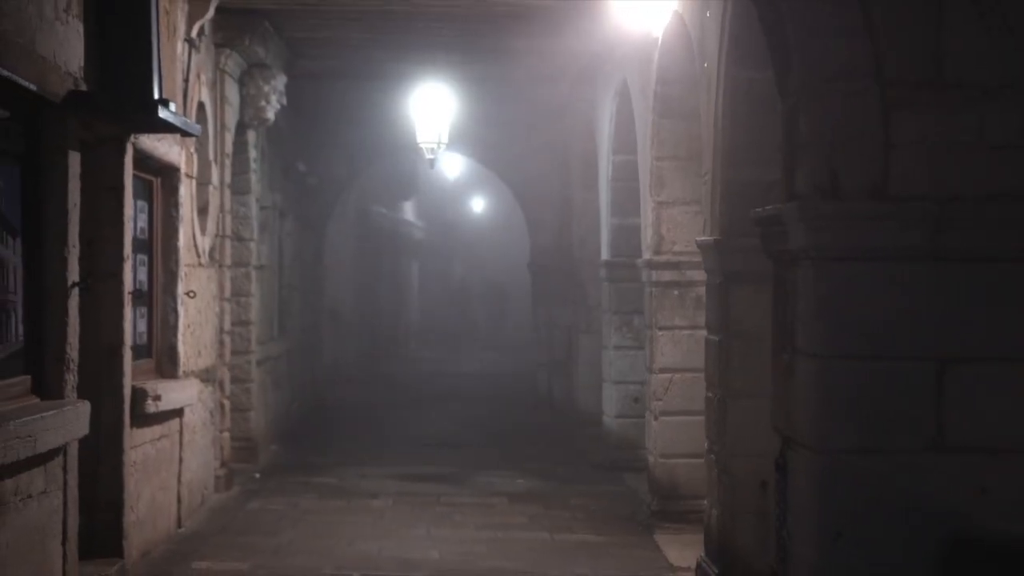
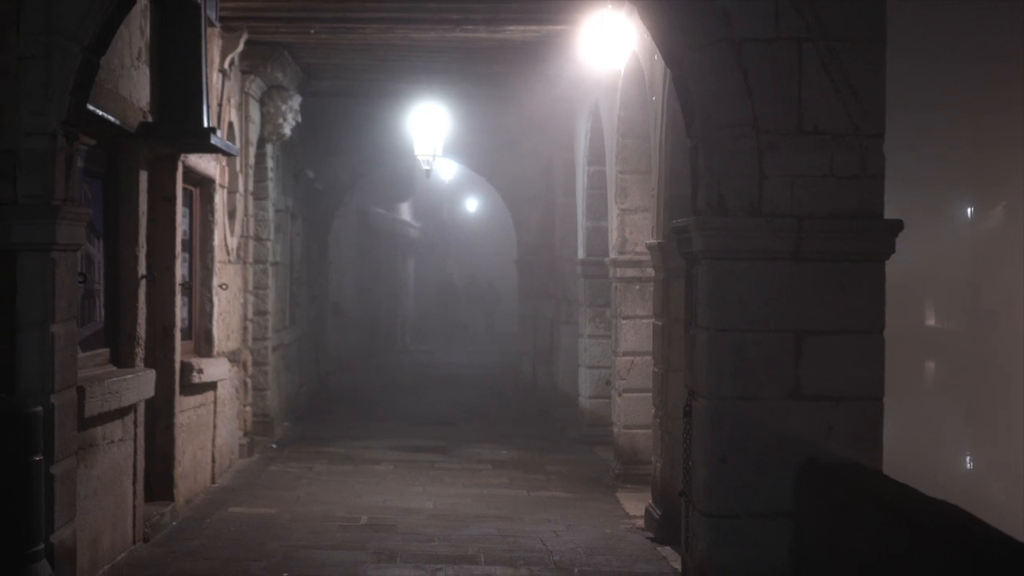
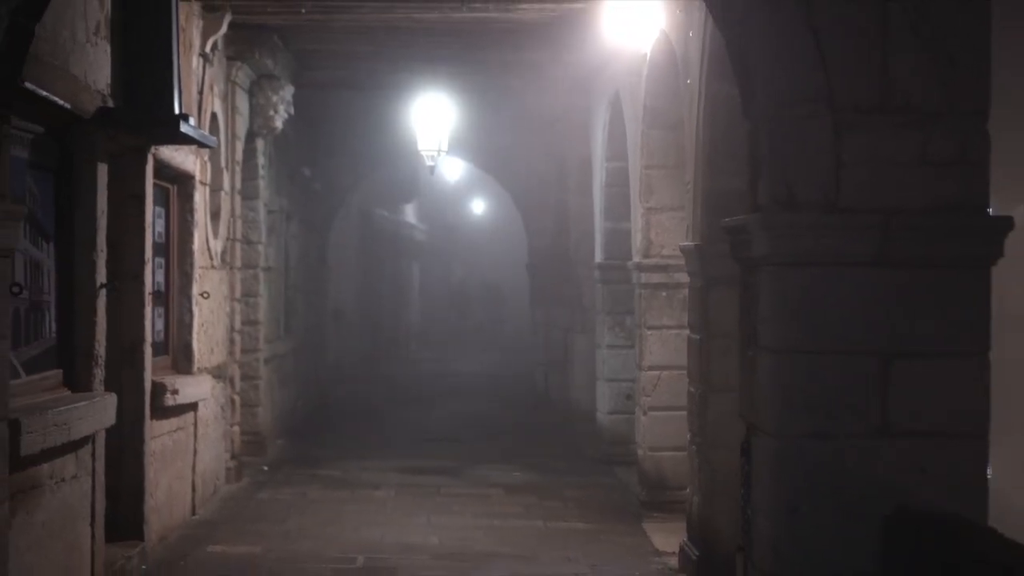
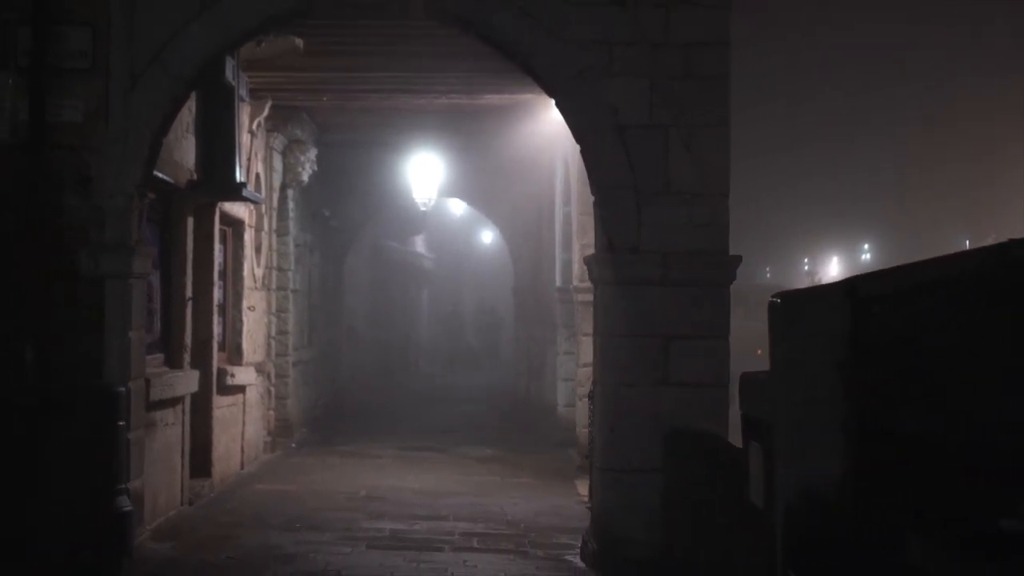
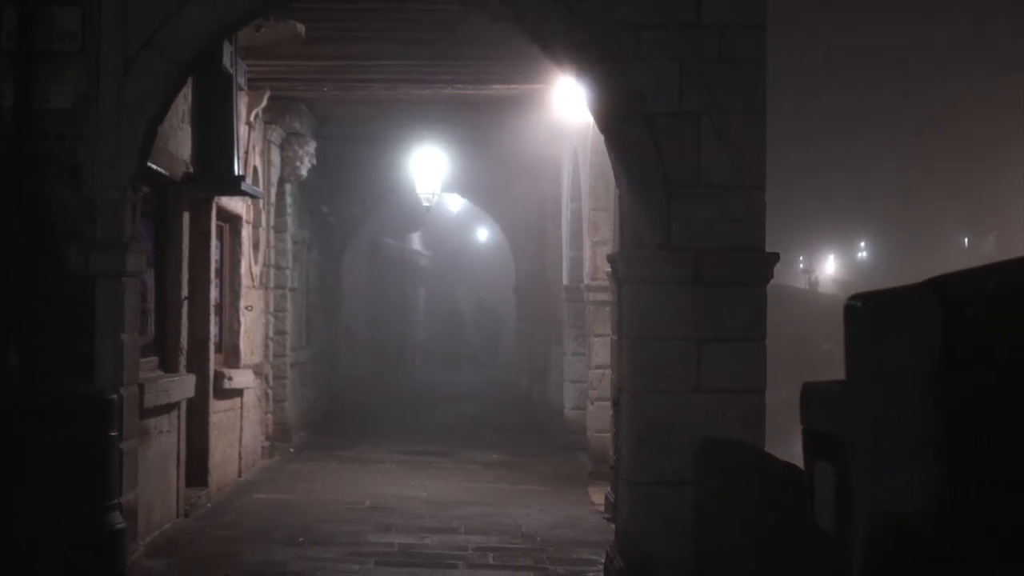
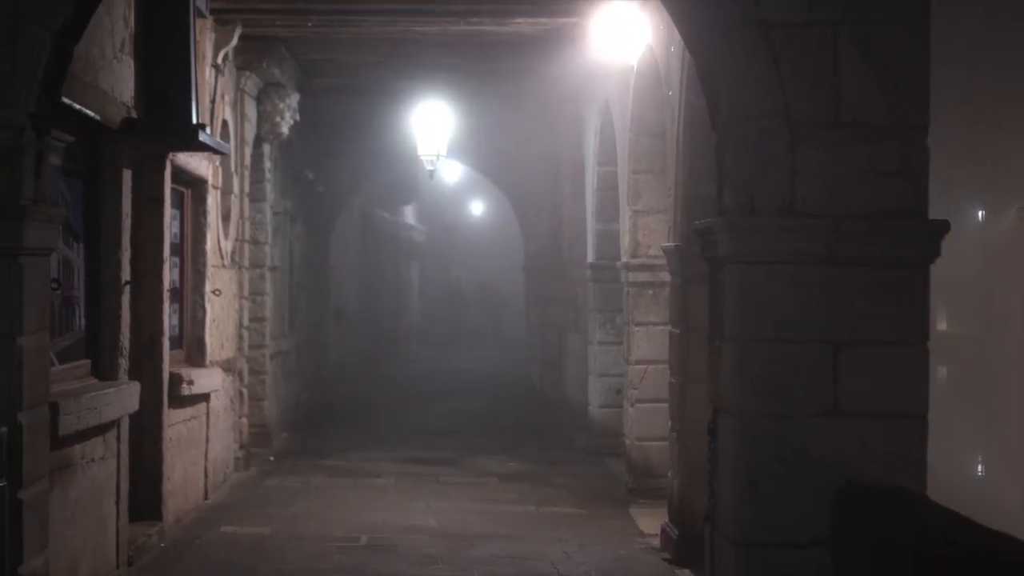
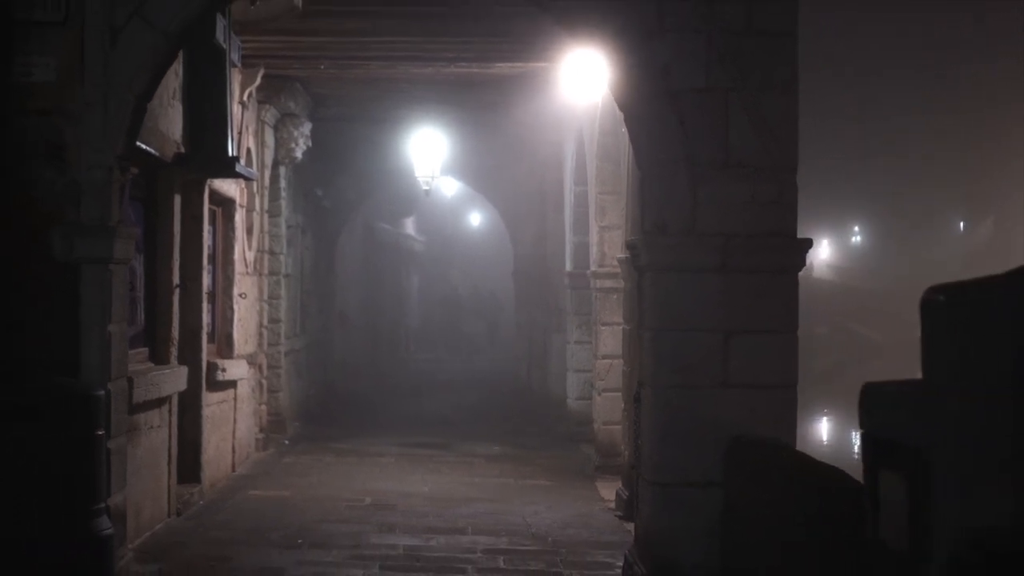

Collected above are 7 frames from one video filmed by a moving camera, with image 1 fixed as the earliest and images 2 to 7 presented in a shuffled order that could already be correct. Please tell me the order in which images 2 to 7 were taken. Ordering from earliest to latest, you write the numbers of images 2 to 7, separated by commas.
3, 6, 2, 7, 5, 4
